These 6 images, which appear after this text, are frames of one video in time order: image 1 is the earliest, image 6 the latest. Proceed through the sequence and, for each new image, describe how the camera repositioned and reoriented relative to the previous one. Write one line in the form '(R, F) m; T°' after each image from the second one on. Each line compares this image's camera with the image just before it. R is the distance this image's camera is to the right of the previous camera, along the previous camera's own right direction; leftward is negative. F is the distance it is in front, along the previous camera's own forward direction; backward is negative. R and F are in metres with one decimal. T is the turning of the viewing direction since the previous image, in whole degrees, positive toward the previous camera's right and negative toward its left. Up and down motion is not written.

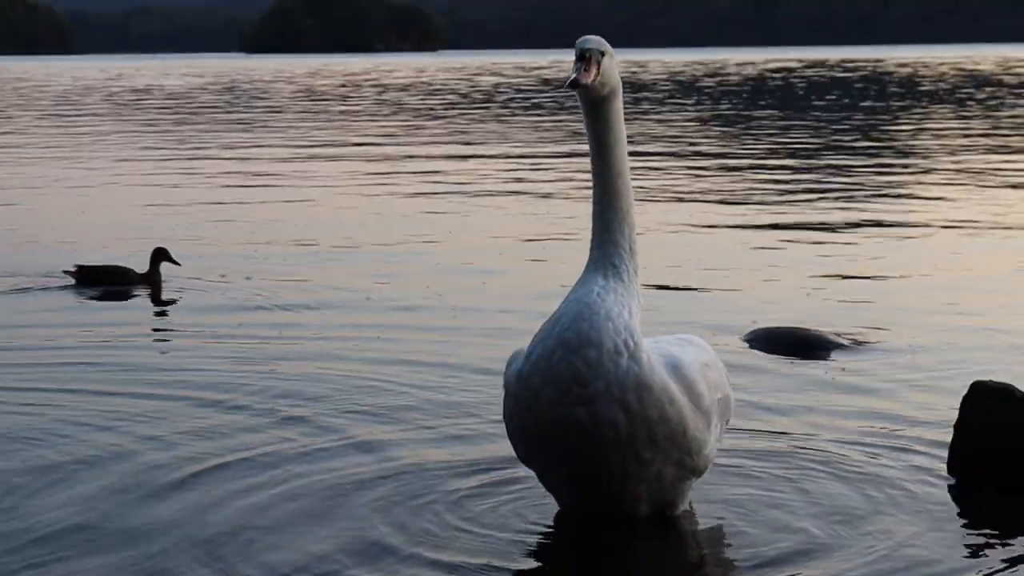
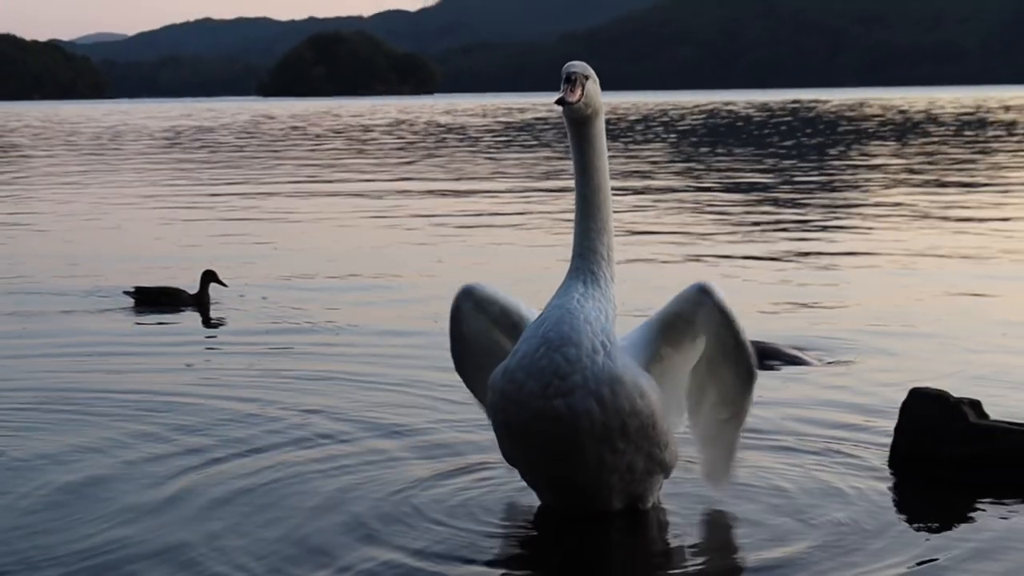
(+1.9, -0.7) m; -12°
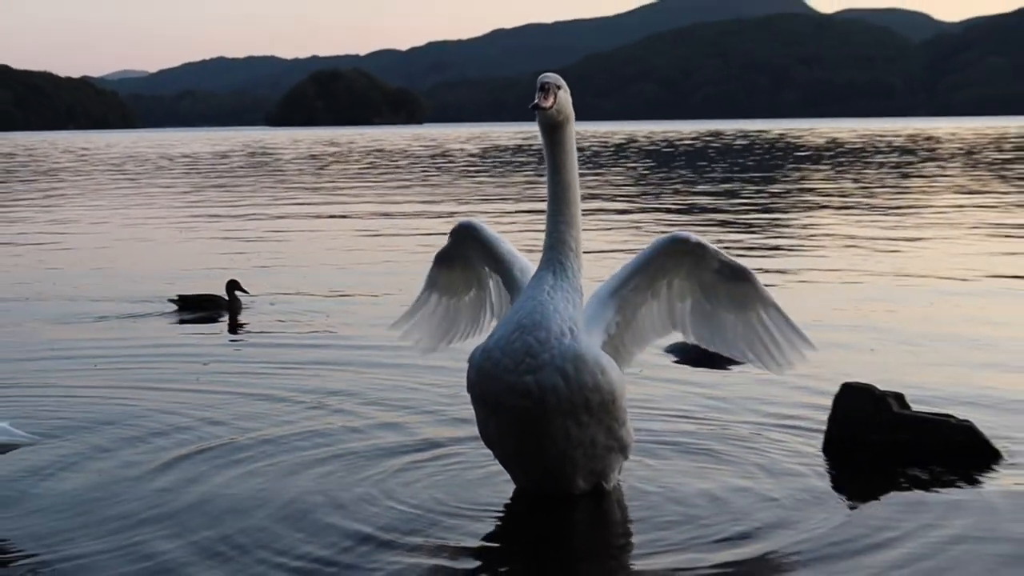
(+0.1, -1.0) m; +1°
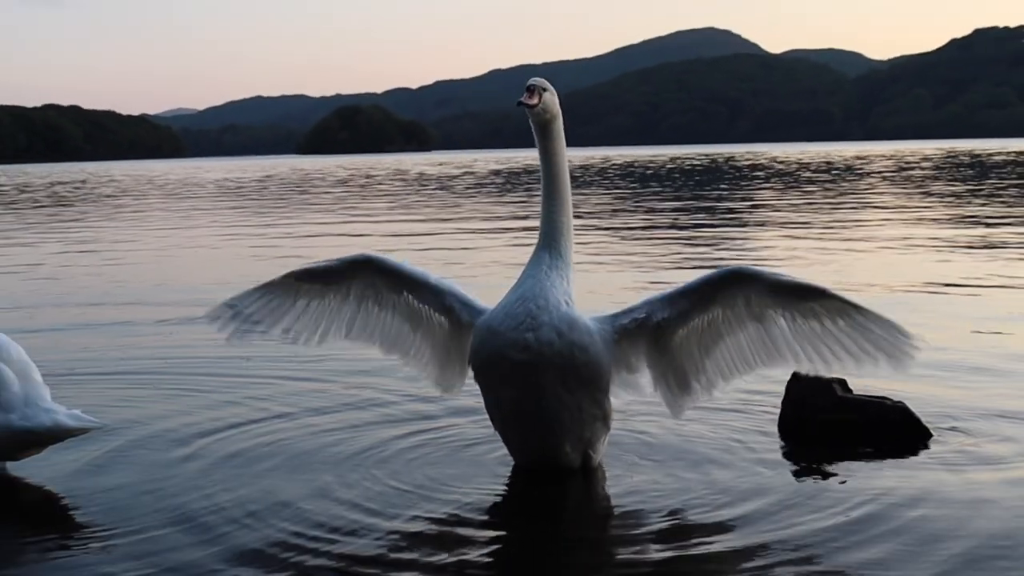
(+0.1, -1.5) m; 0°
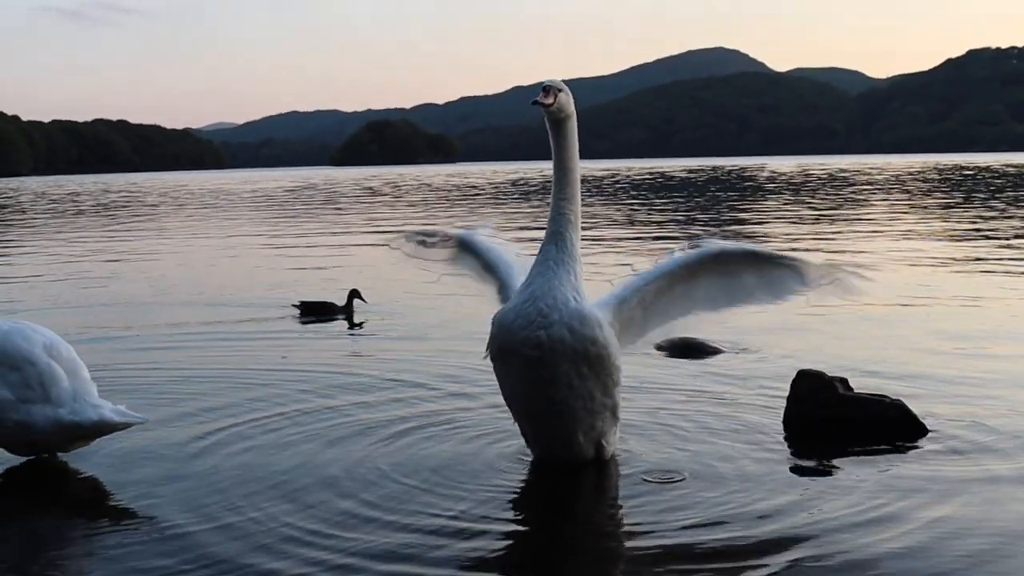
(0.0, -0.7) m; -1°
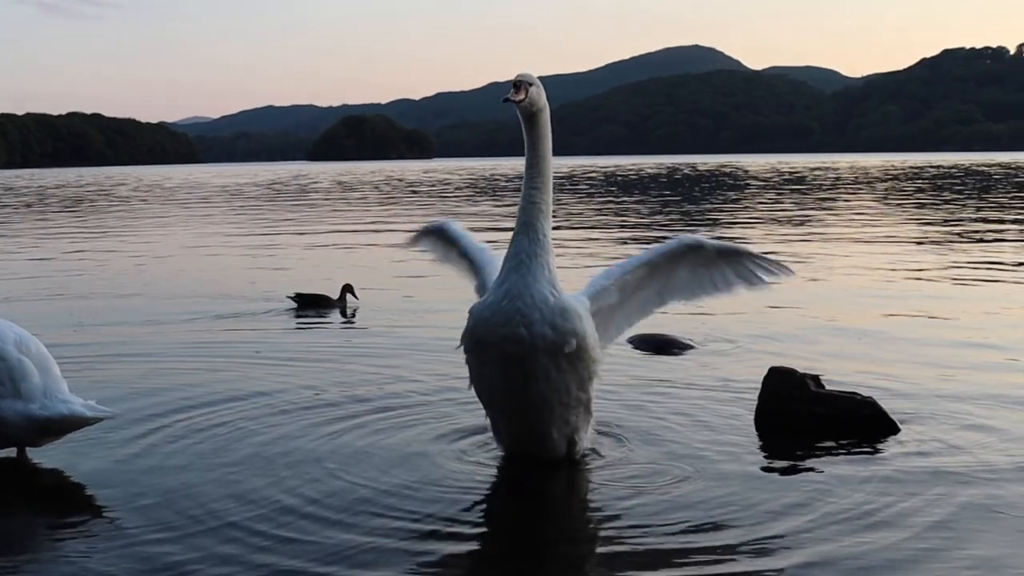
(0.0, 0.0) m; +1°
